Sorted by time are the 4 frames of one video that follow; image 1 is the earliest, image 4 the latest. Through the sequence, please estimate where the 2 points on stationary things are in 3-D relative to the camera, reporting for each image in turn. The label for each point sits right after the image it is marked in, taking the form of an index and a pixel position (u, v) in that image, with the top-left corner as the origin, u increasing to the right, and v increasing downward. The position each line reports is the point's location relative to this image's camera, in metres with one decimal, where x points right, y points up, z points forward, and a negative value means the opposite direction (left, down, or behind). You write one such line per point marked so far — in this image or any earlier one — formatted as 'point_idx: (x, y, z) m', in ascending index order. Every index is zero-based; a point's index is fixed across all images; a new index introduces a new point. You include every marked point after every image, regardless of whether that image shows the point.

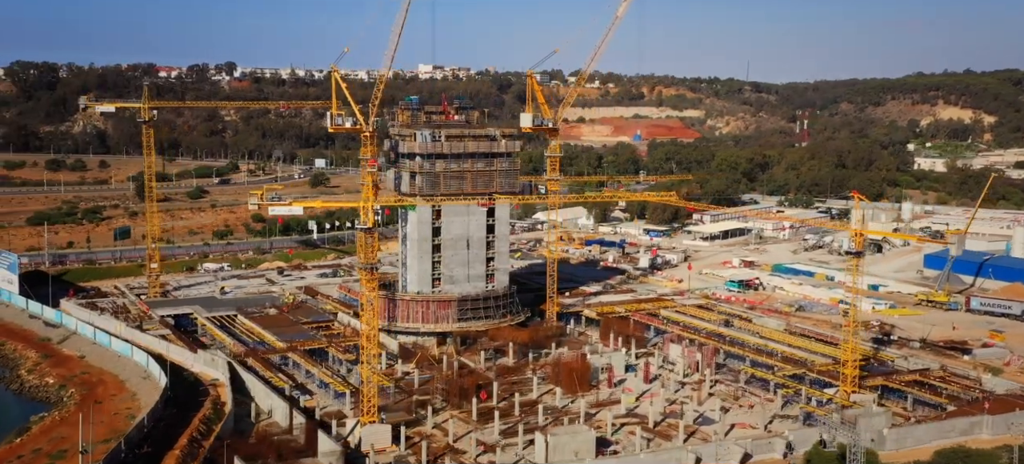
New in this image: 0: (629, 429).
0: (+2.5, -4.3, +18.1) m
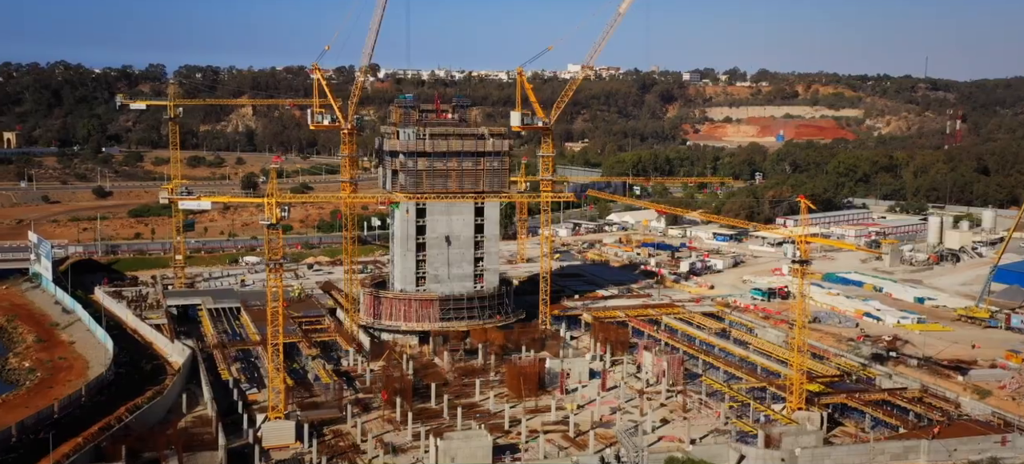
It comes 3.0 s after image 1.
0: (+0.7, -4.3, +17.5) m
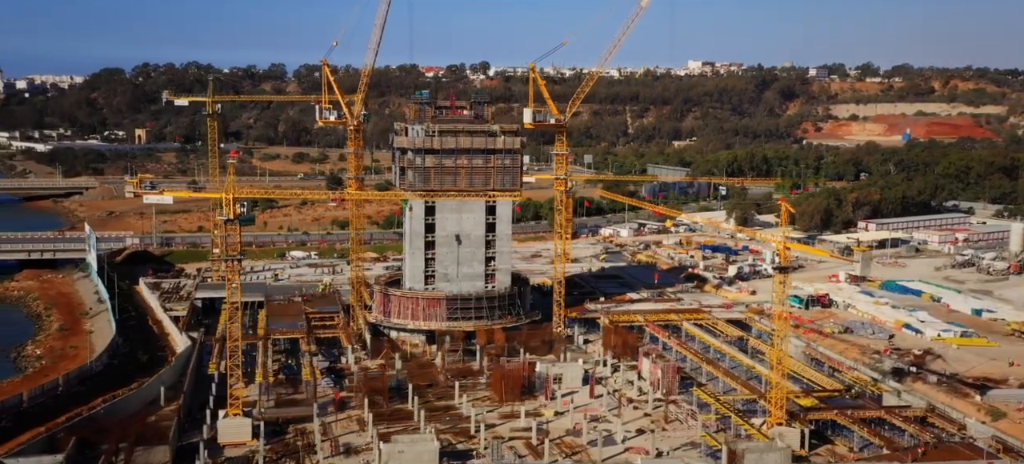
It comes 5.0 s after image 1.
0: (-0.1, -4.4, +17.1) m
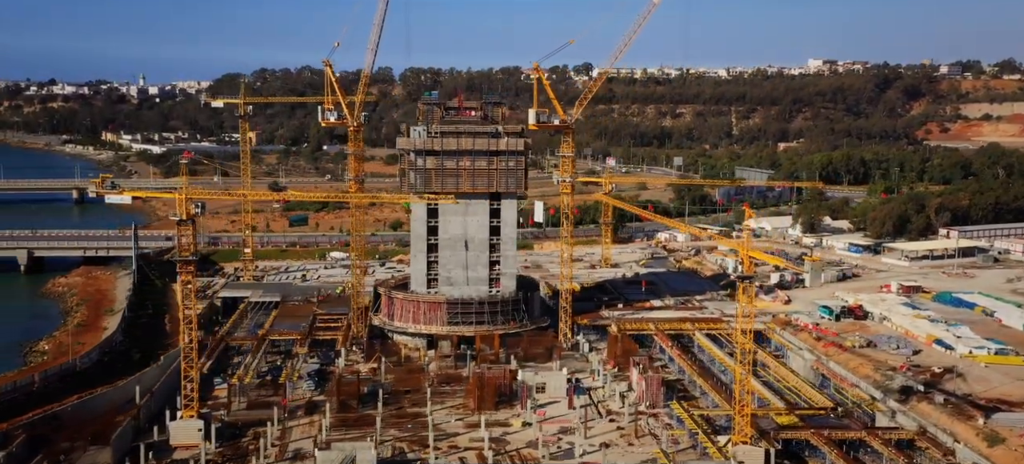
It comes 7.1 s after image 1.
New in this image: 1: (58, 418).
0: (-1.1, -4.5, +16.8) m
1: (-9.0, -3.9, +16.8) m
